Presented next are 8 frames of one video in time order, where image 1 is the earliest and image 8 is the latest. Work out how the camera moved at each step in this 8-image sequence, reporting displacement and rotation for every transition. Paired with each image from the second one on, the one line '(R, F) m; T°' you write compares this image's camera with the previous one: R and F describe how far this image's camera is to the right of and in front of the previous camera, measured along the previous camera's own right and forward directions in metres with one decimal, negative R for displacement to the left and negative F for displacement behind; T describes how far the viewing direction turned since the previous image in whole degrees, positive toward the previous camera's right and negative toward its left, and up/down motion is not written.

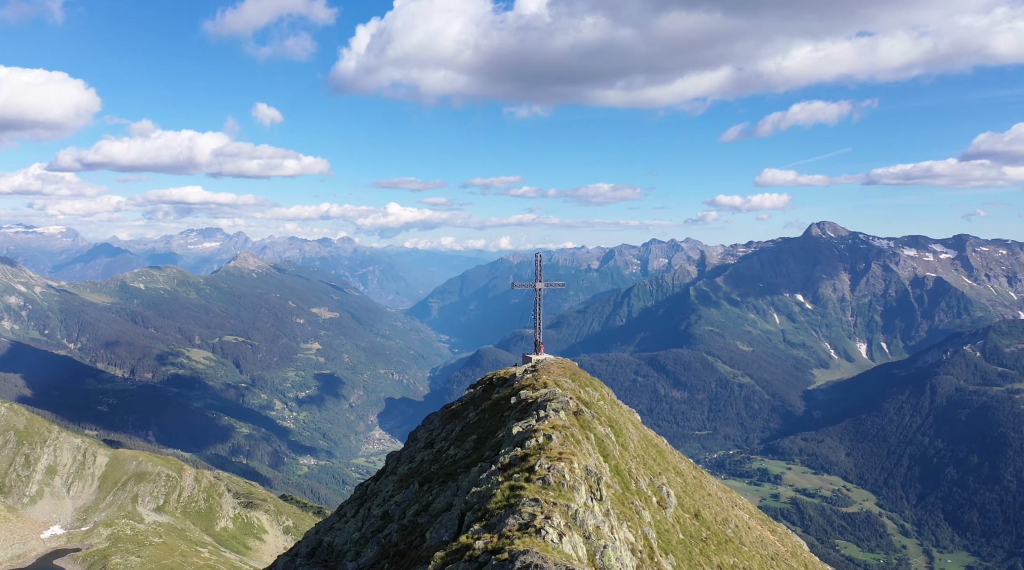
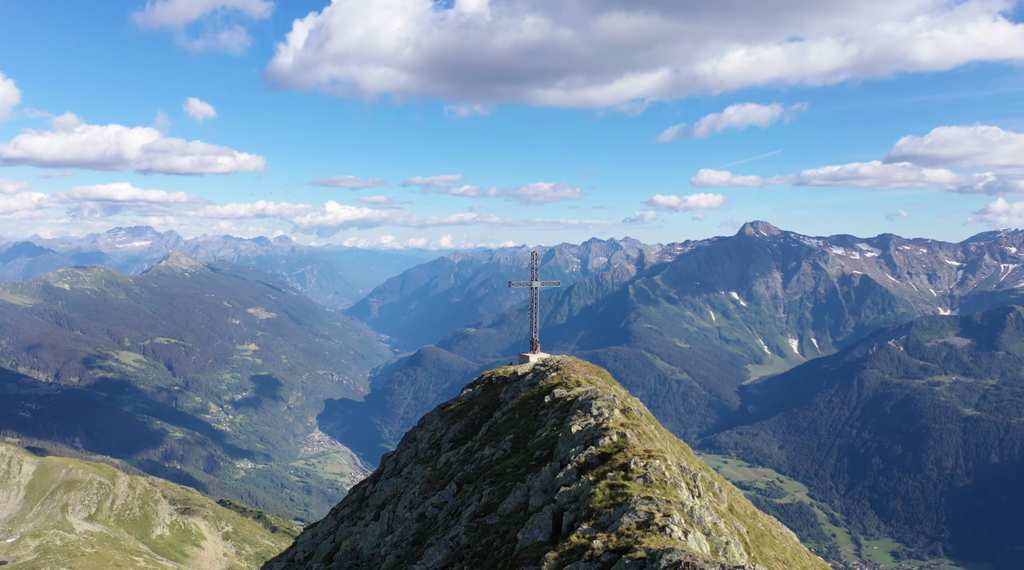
(-15.1, -1.7) m; +5°
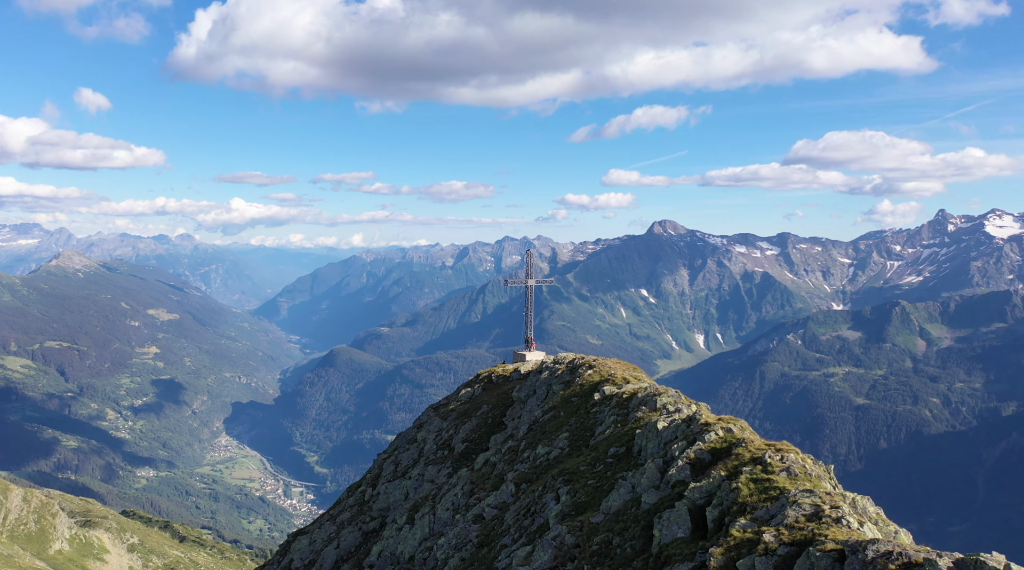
(-25.0, +0.5) m; +8°
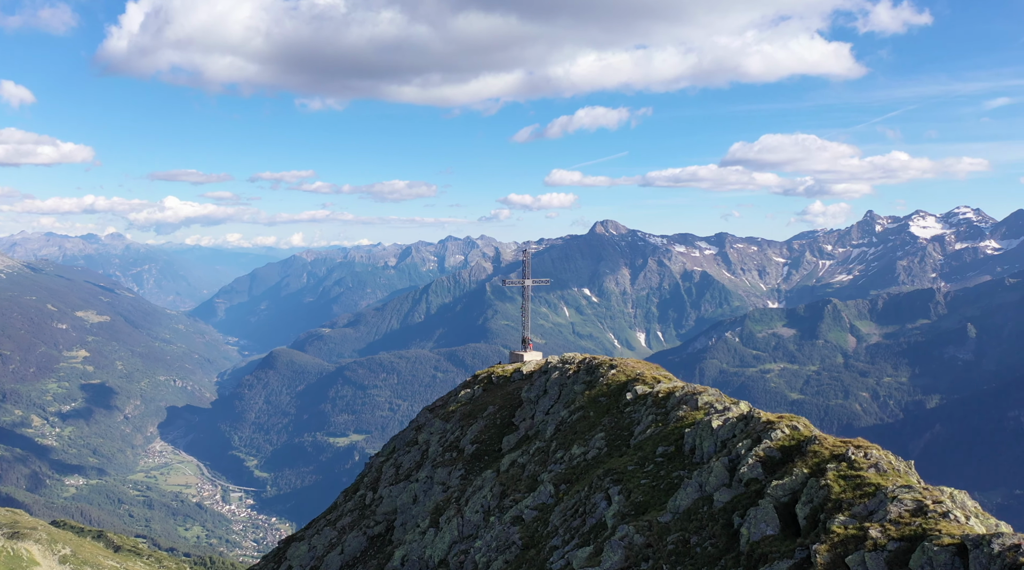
(-16.7, +1.1) m; +5°
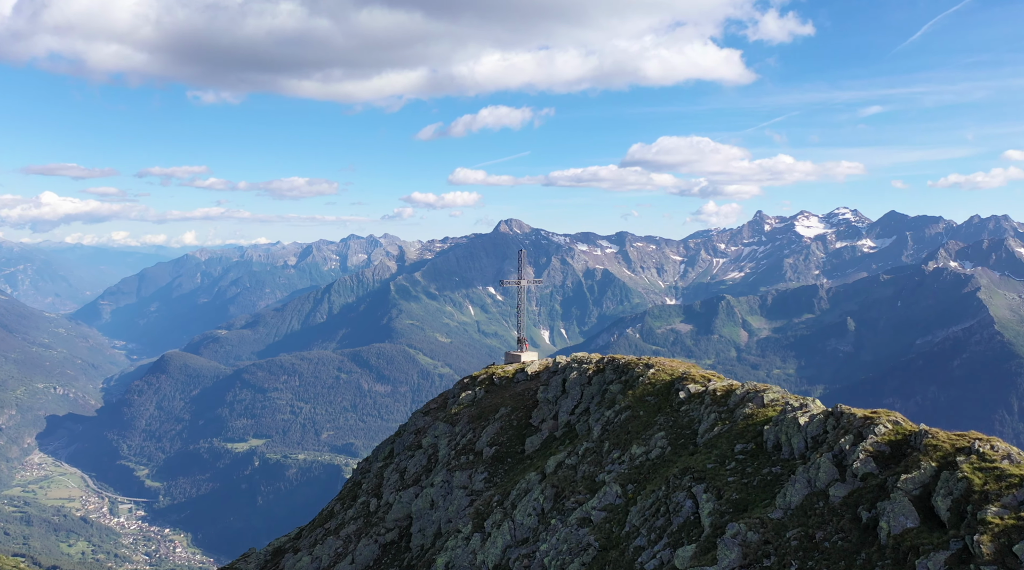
(-28.4, +3.4) m; +9°
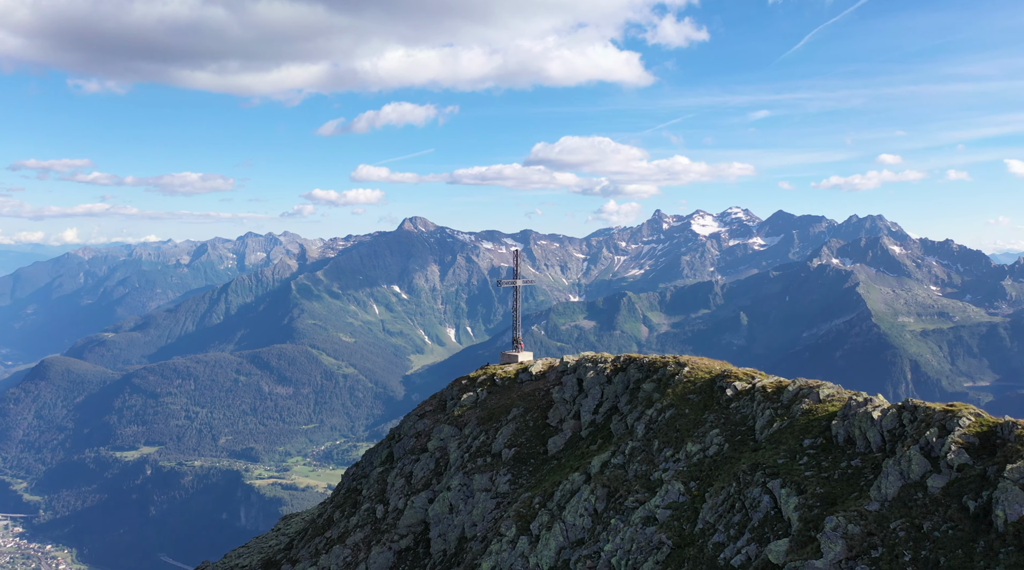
(-28.1, +3.9) m; +8°
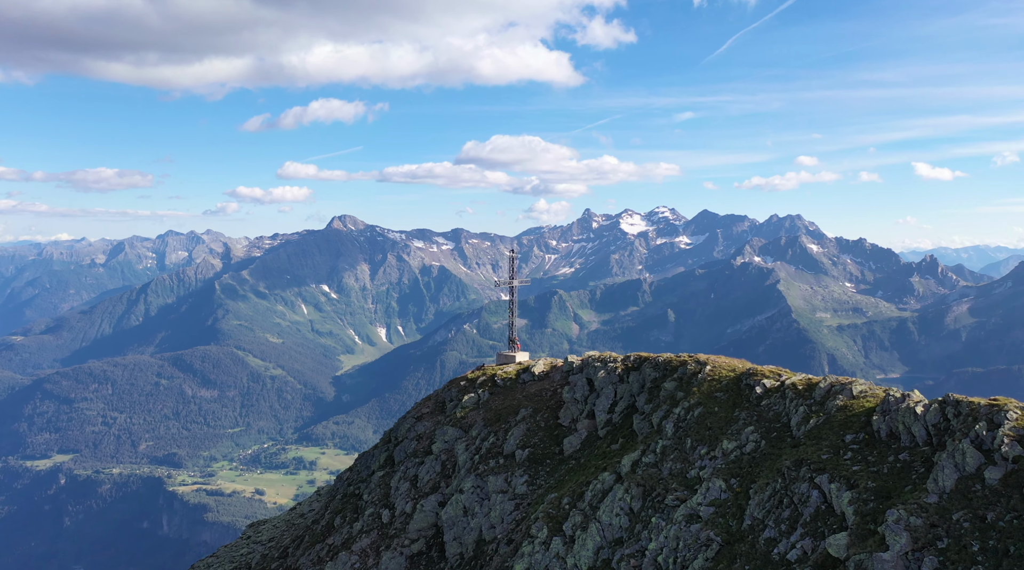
(-20.1, +2.6) m; +6°
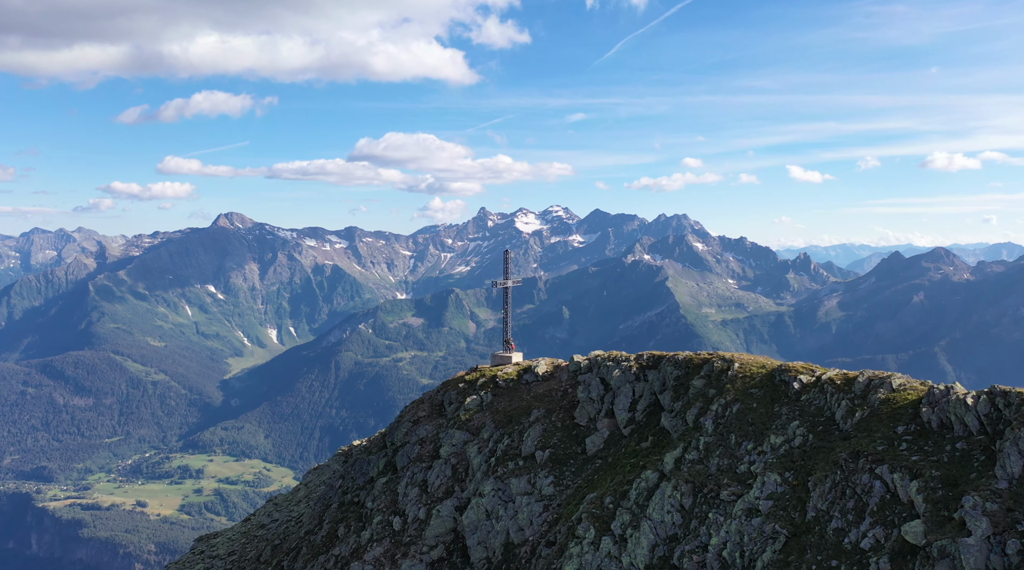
(-29.8, +5.4) m; +9°
